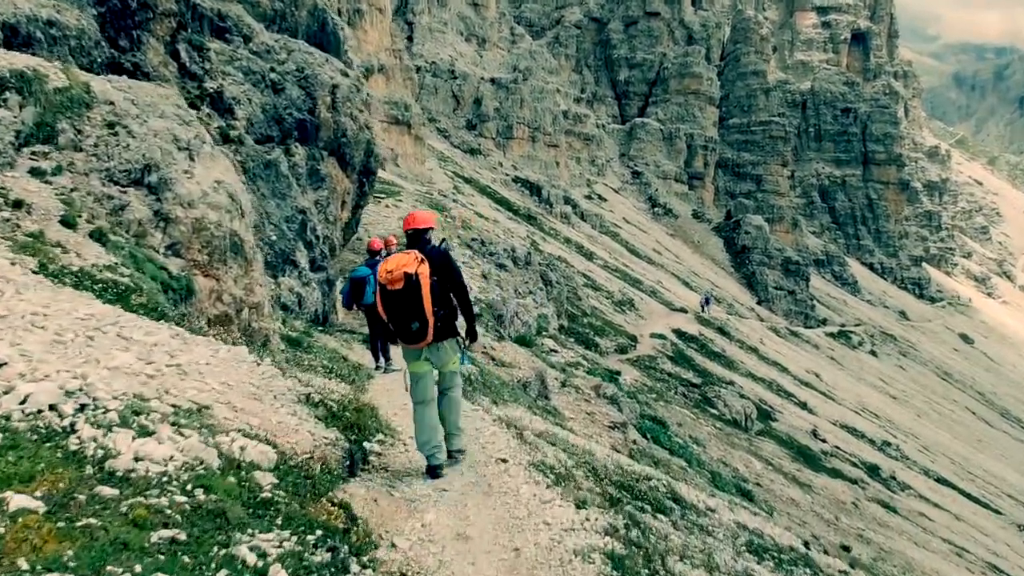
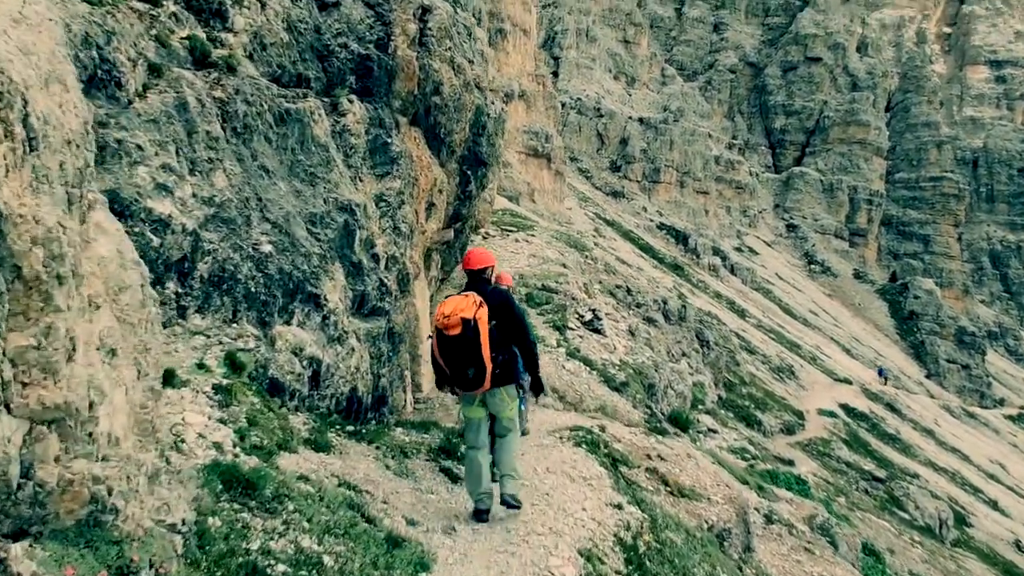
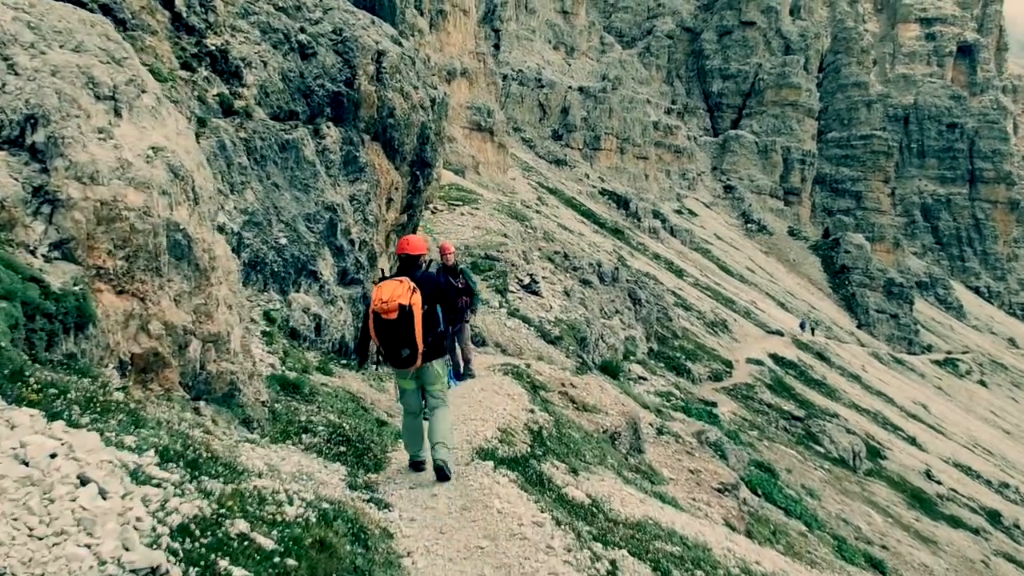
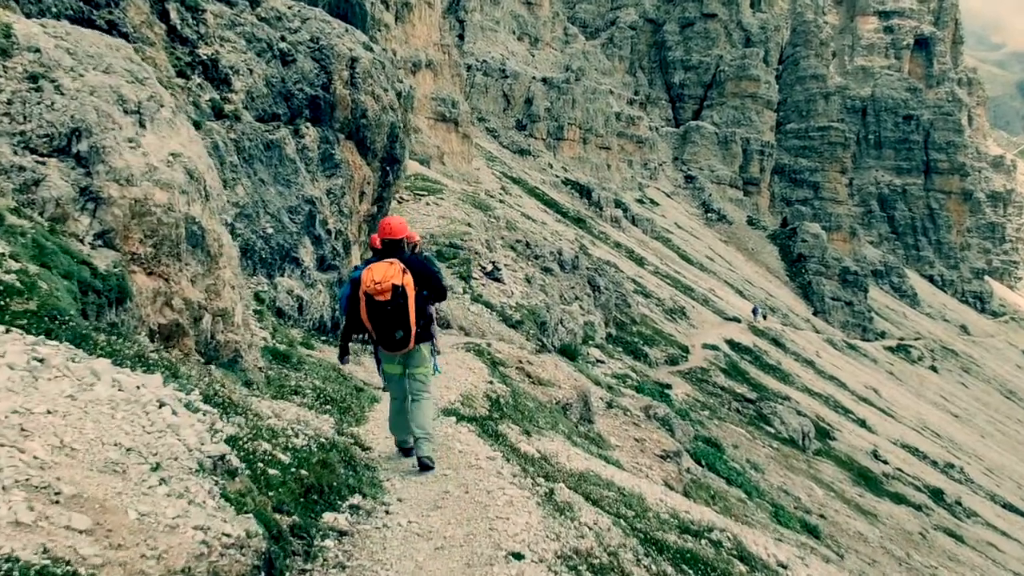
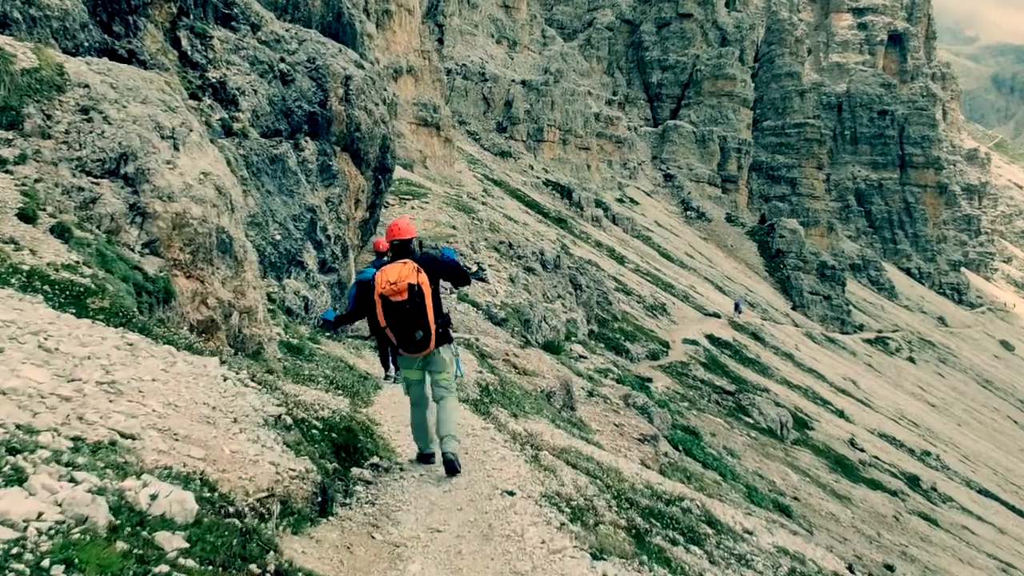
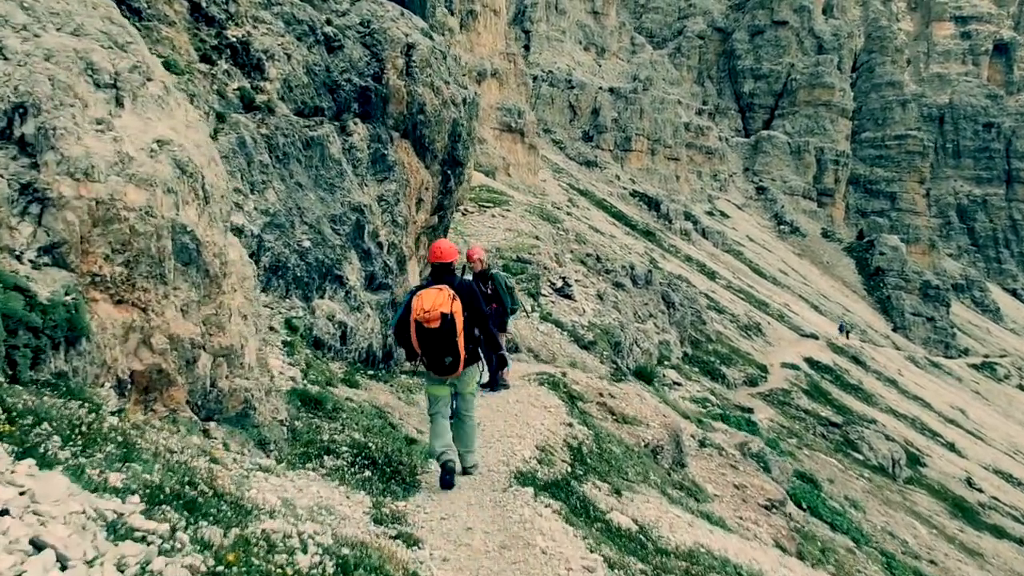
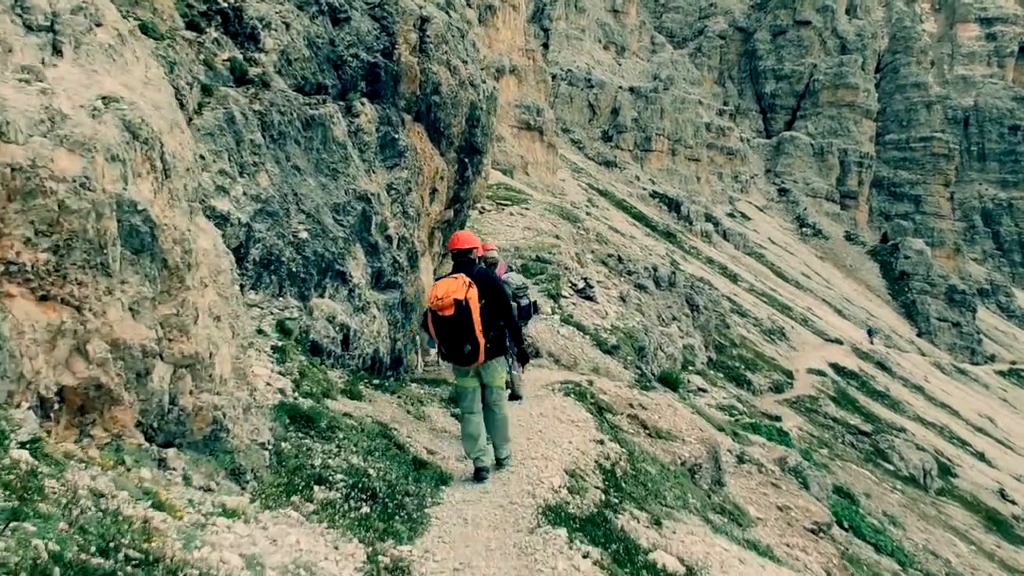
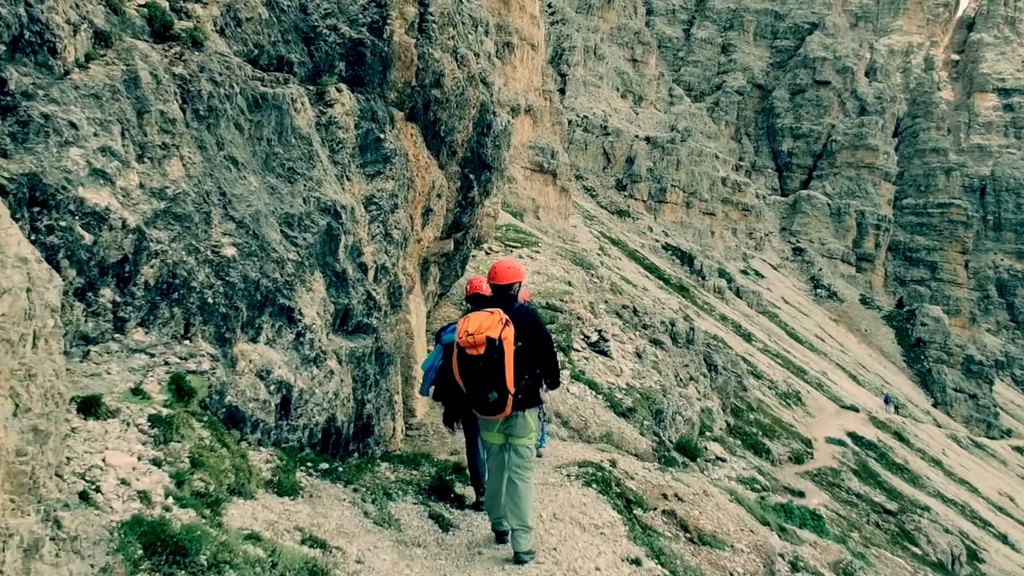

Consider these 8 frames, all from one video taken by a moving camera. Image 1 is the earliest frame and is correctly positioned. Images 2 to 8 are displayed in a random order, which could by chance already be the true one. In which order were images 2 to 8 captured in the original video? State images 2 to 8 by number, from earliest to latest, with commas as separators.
5, 4, 3, 6, 7, 2, 8
